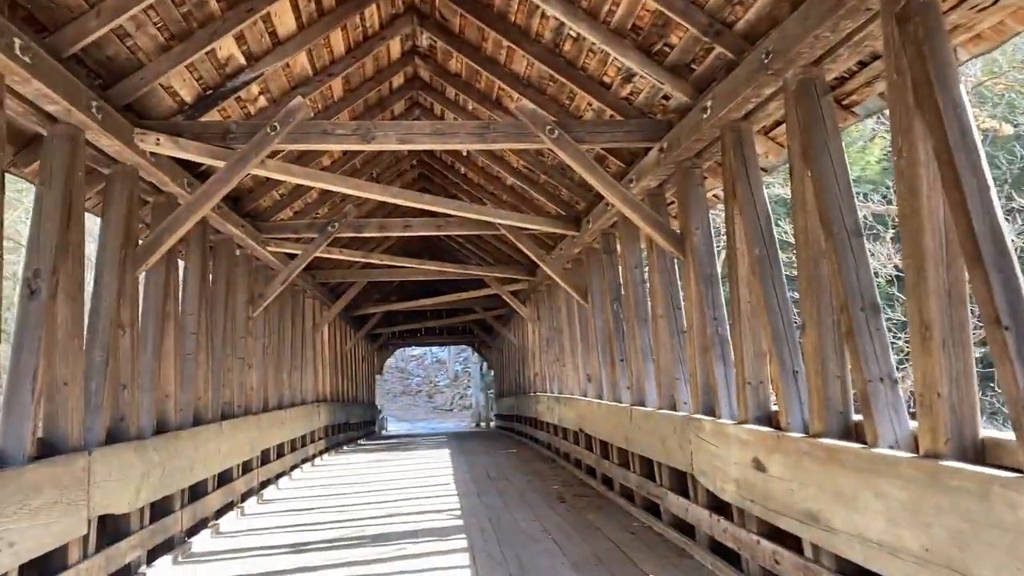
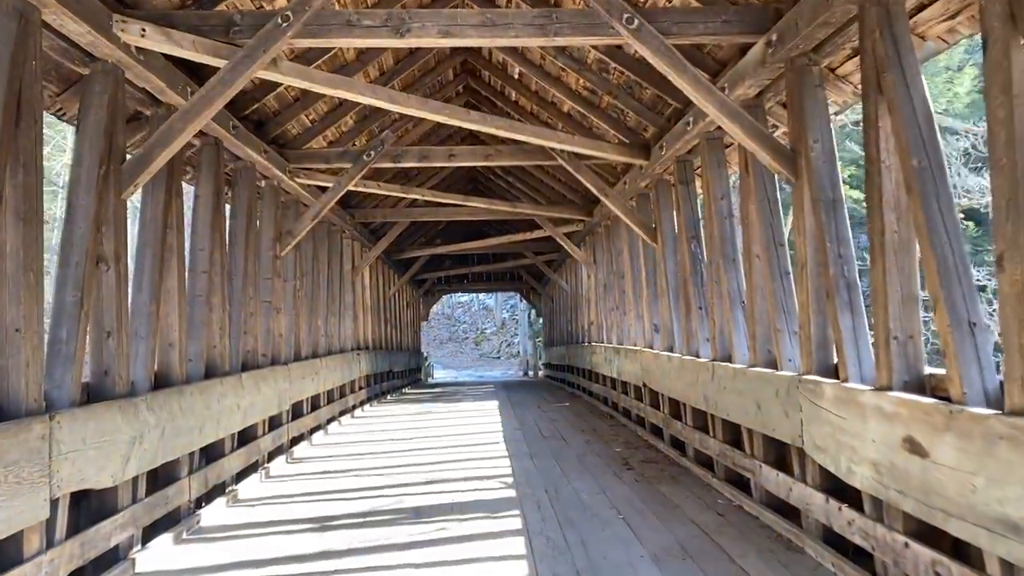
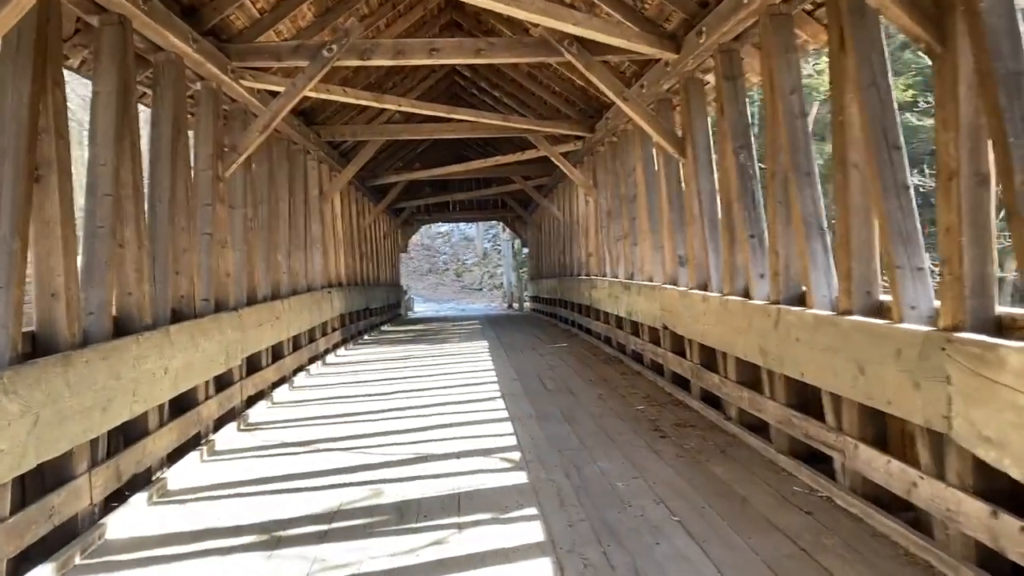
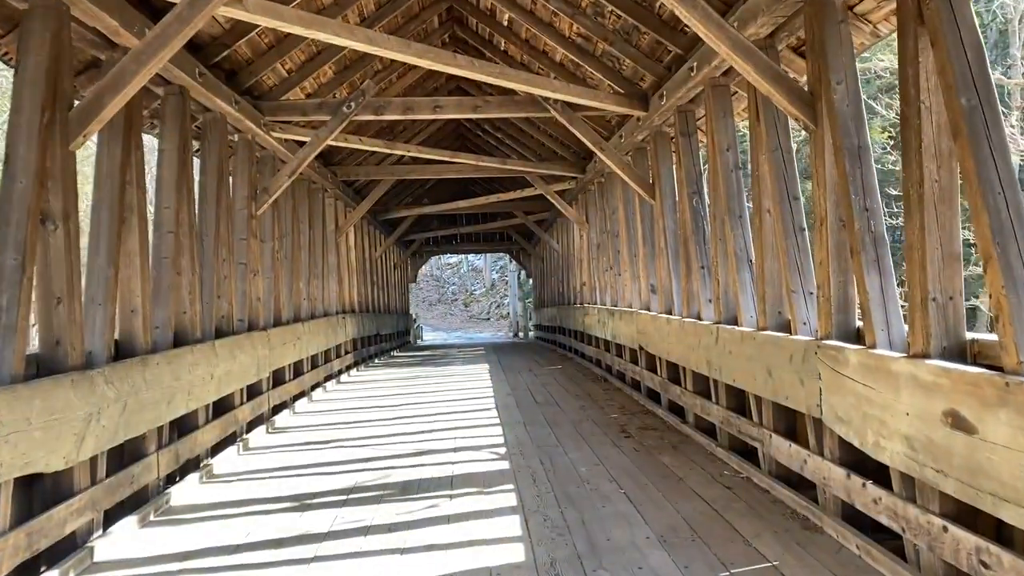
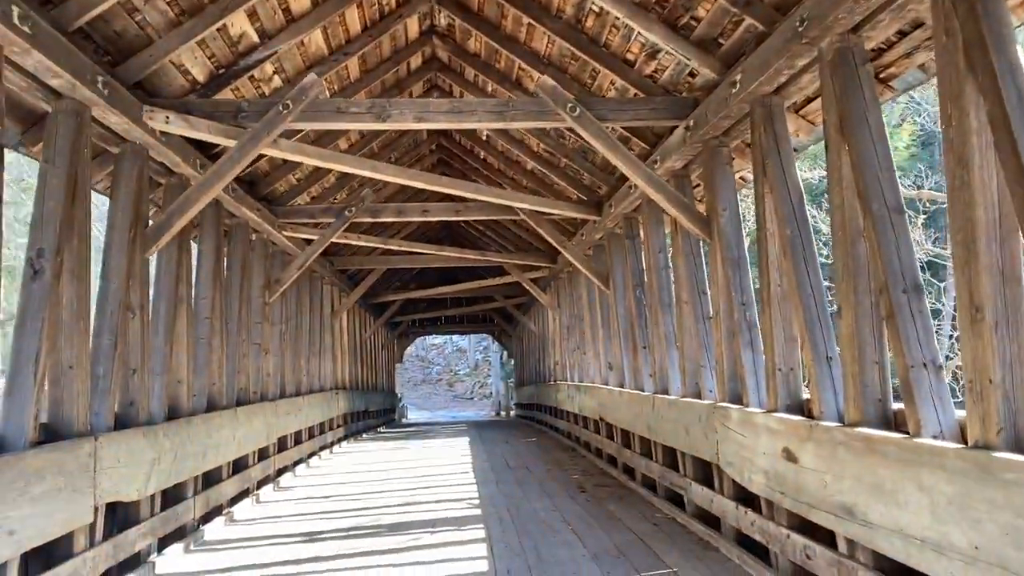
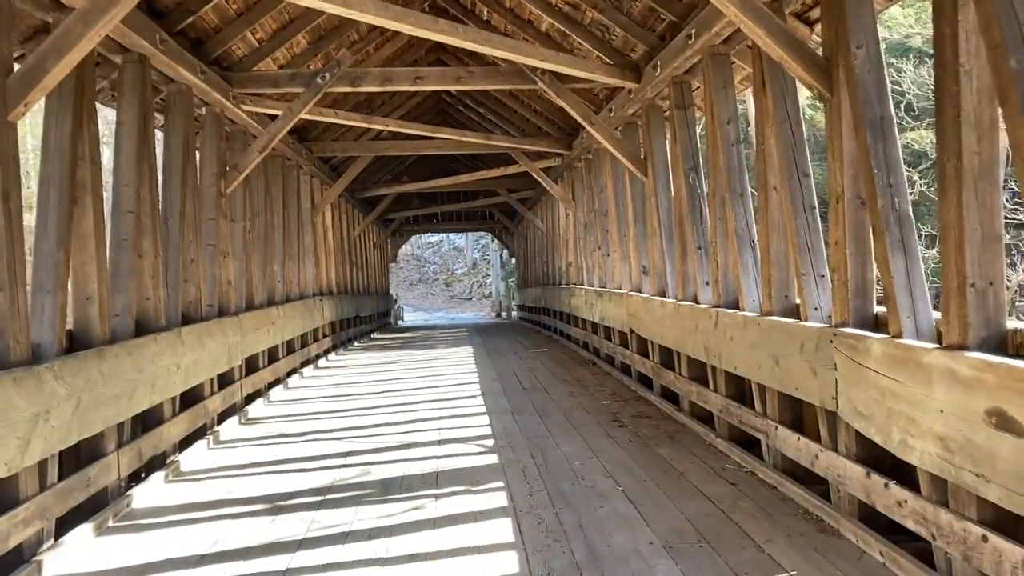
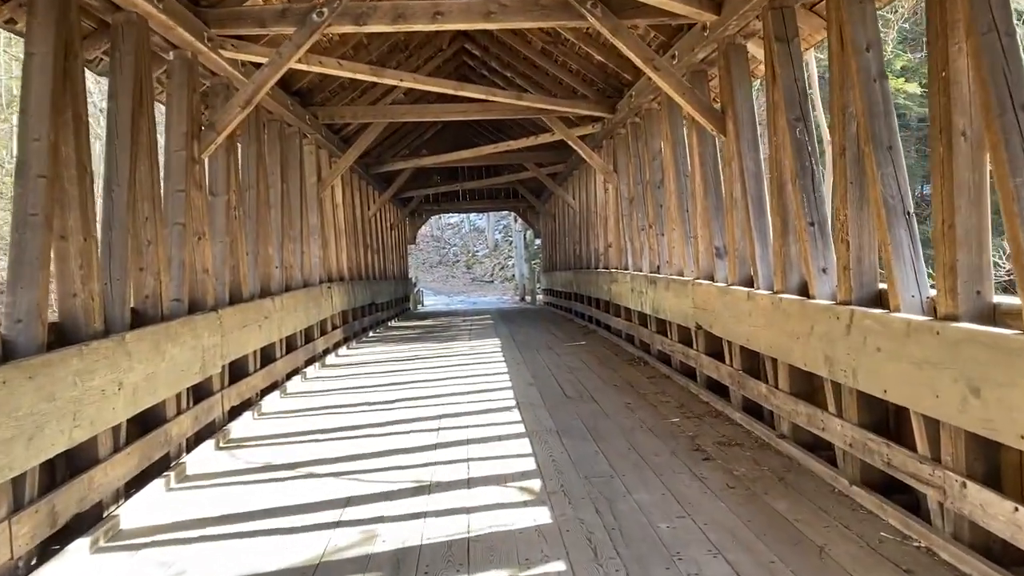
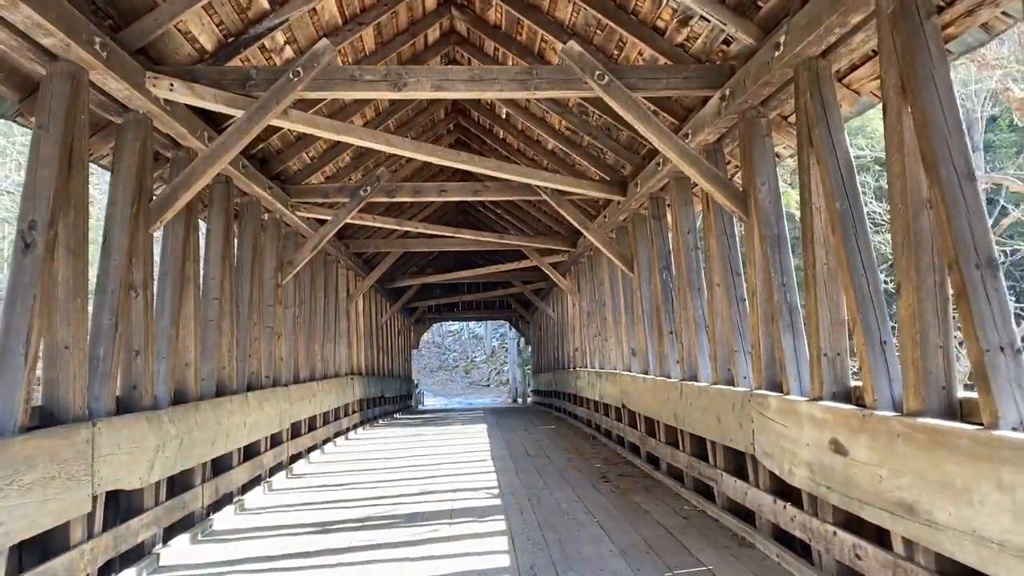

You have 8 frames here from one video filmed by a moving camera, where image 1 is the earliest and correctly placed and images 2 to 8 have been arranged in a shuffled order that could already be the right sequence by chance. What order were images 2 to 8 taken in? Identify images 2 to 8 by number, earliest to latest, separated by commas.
5, 8, 2, 4, 6, 3, 7
